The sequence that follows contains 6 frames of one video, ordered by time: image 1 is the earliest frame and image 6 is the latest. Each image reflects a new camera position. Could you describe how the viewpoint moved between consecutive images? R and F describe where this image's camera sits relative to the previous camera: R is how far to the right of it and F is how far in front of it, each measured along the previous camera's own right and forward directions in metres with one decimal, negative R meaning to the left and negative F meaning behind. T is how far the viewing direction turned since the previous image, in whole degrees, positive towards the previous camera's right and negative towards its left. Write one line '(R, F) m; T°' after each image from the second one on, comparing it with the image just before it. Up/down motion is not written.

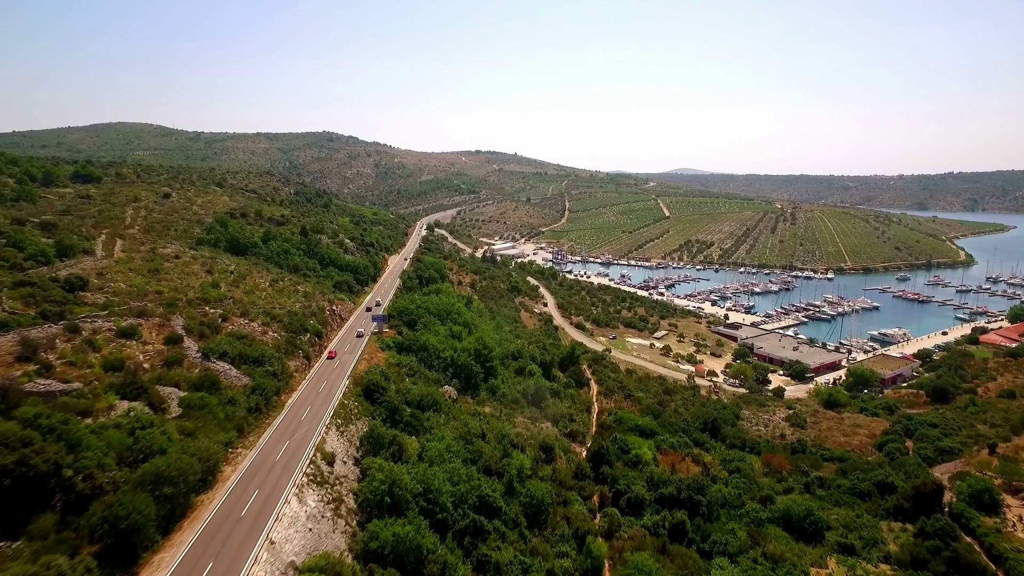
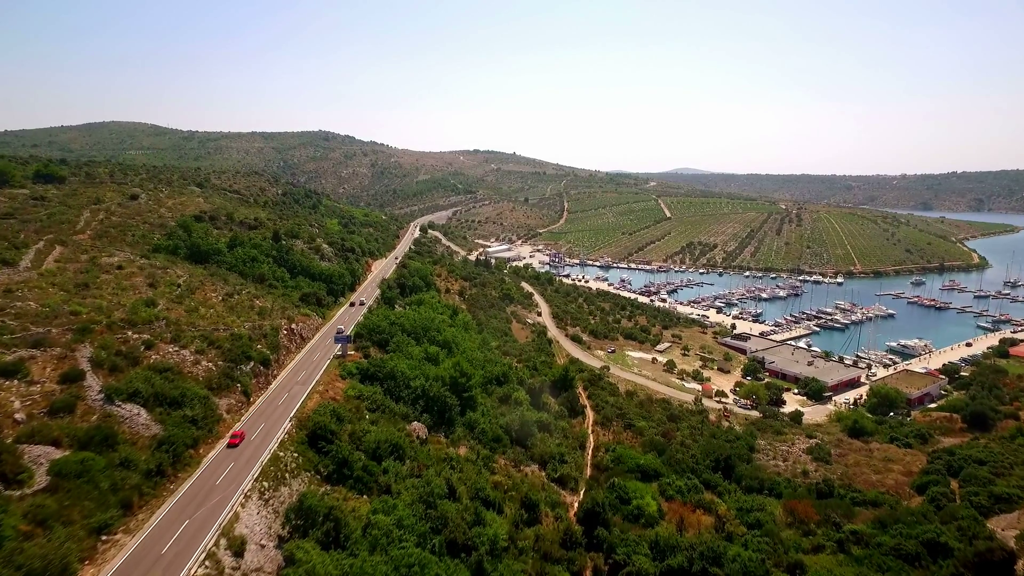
(+0.8, +4.6) m; 0°
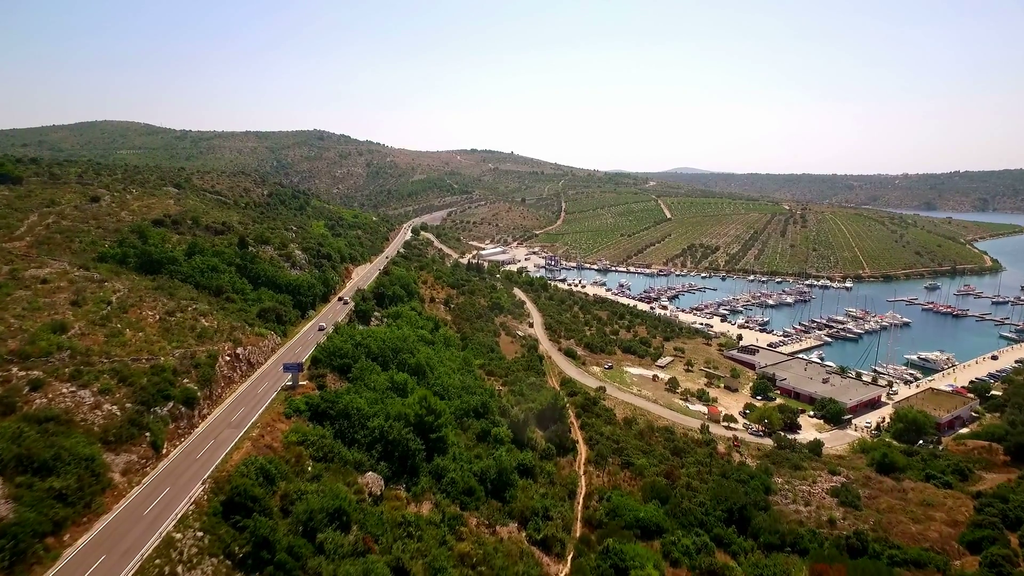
(+0.9, +4.5) m; 0°
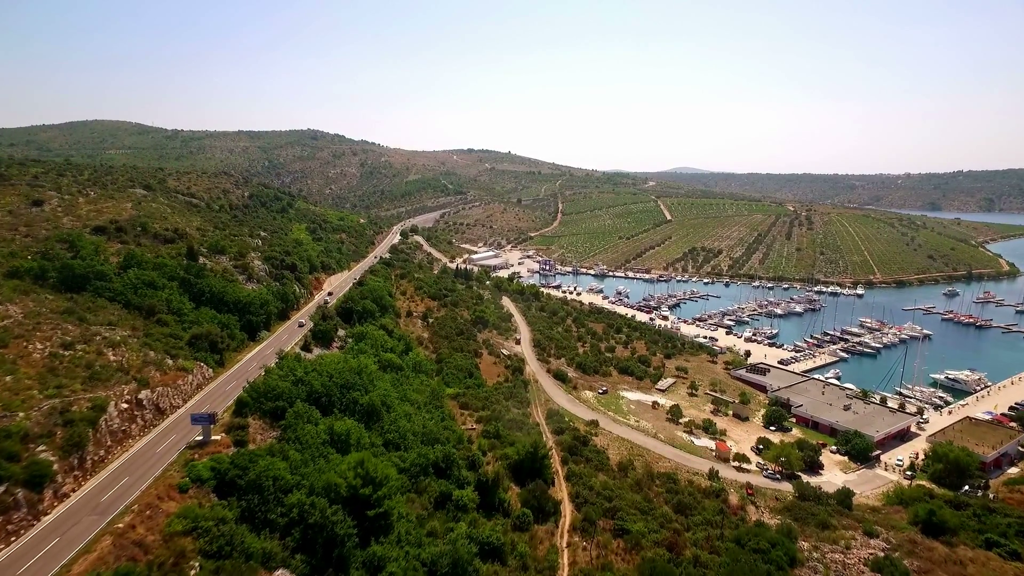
(+1.1, +5.4) m; 0°
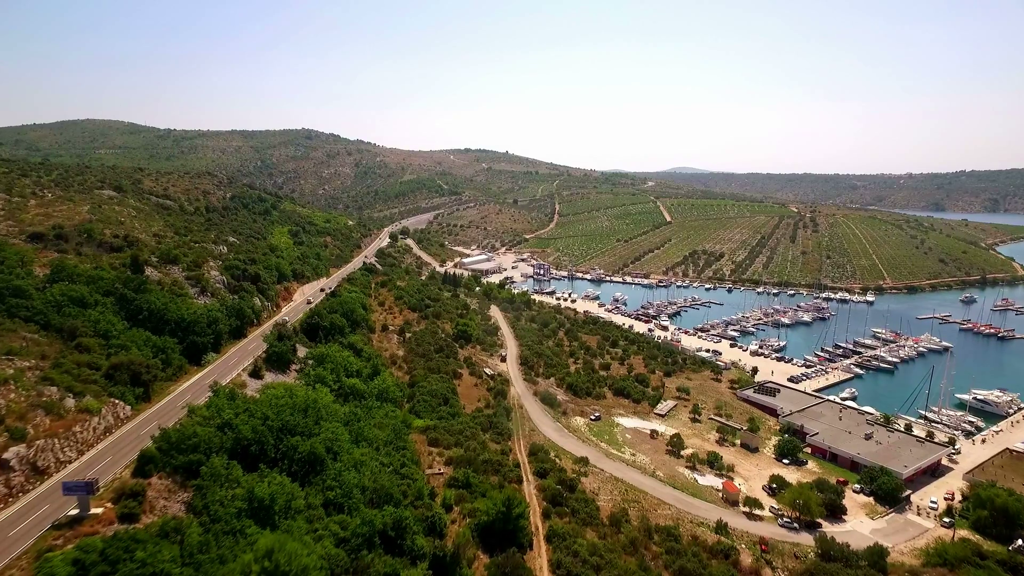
(+1.0, +4.6) m; 0°
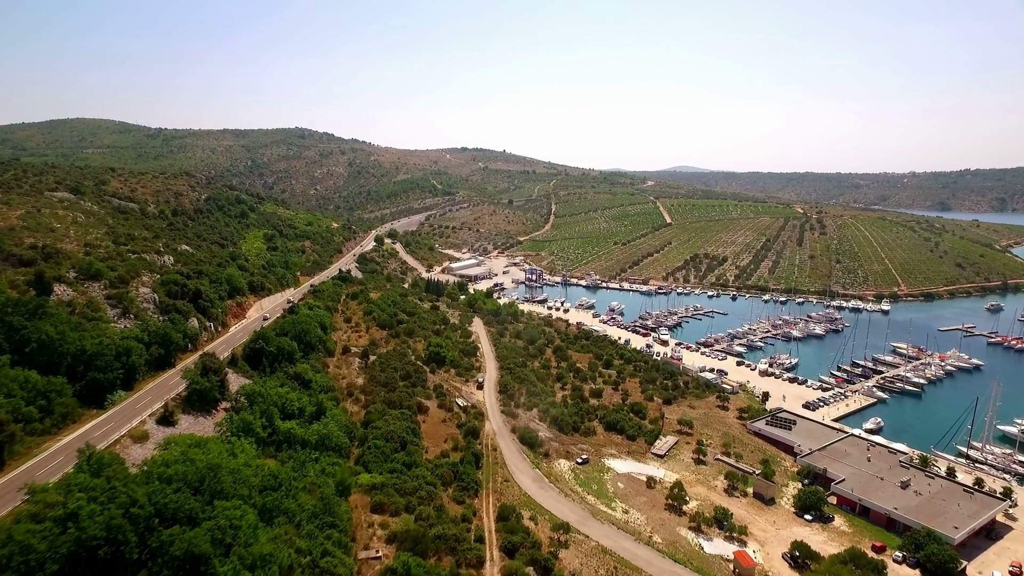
(+1.4, +5.9) m; 0°
